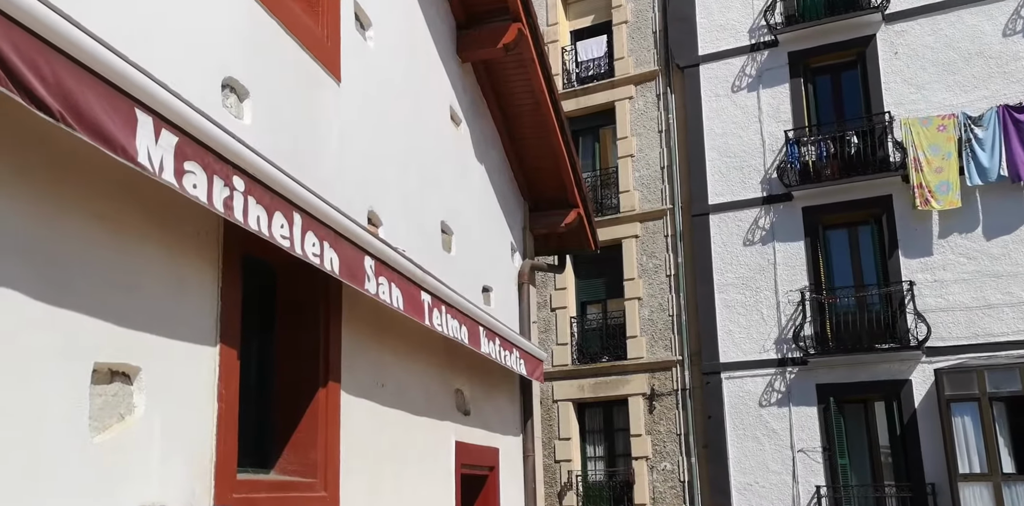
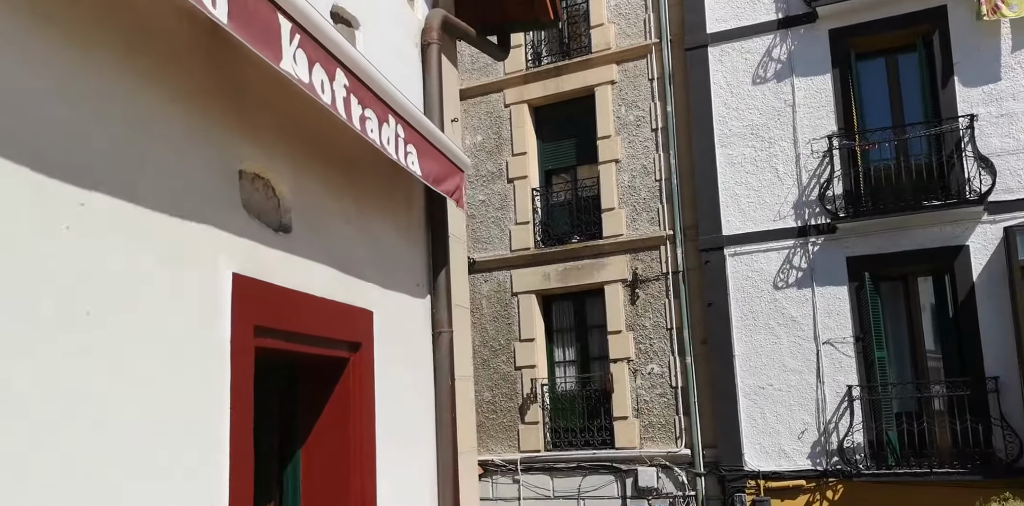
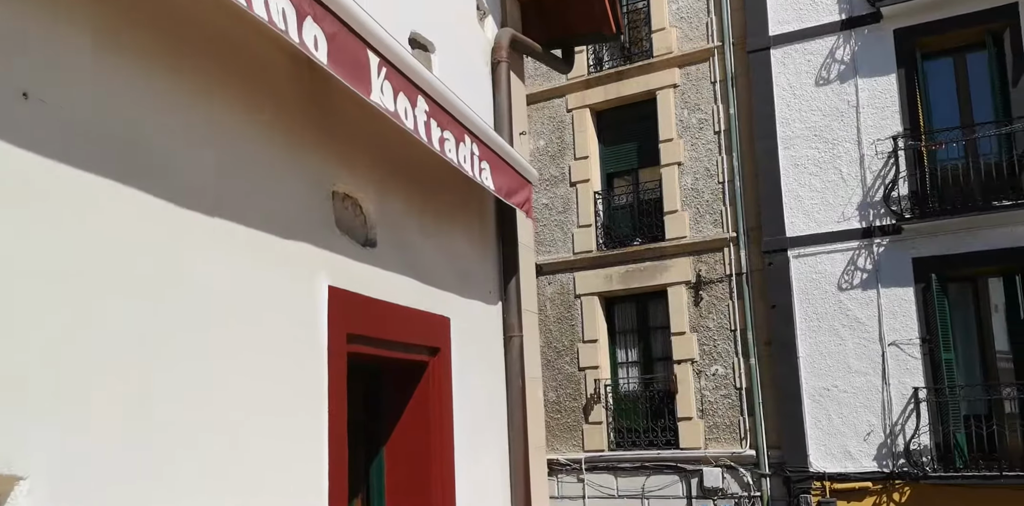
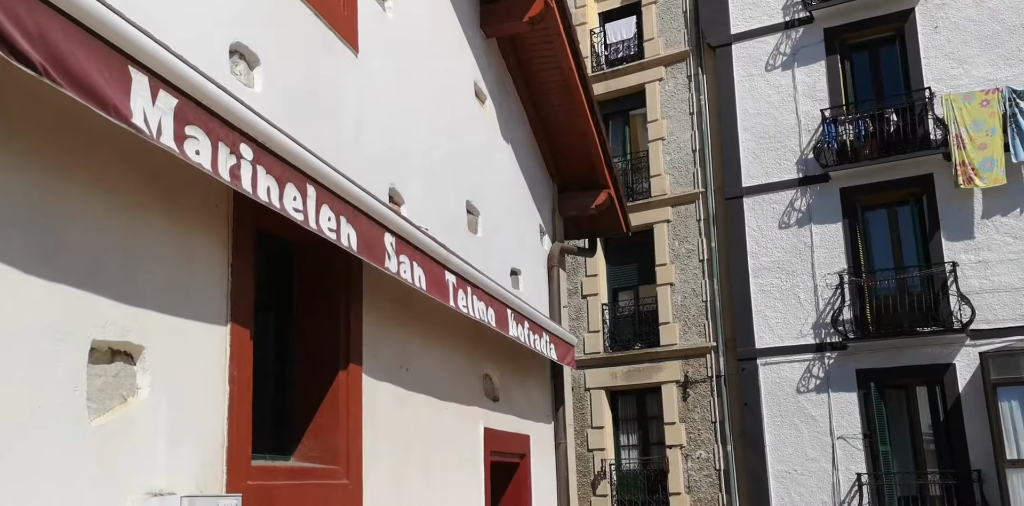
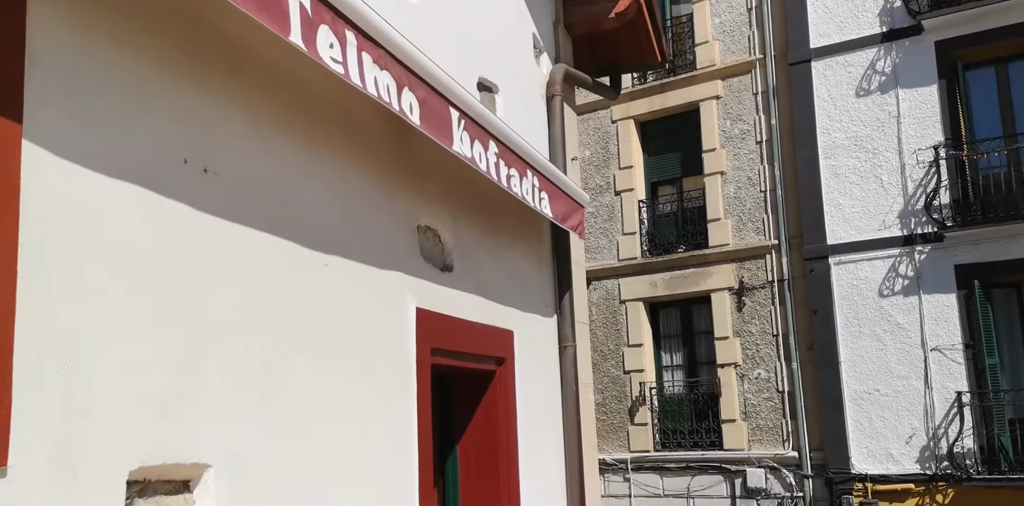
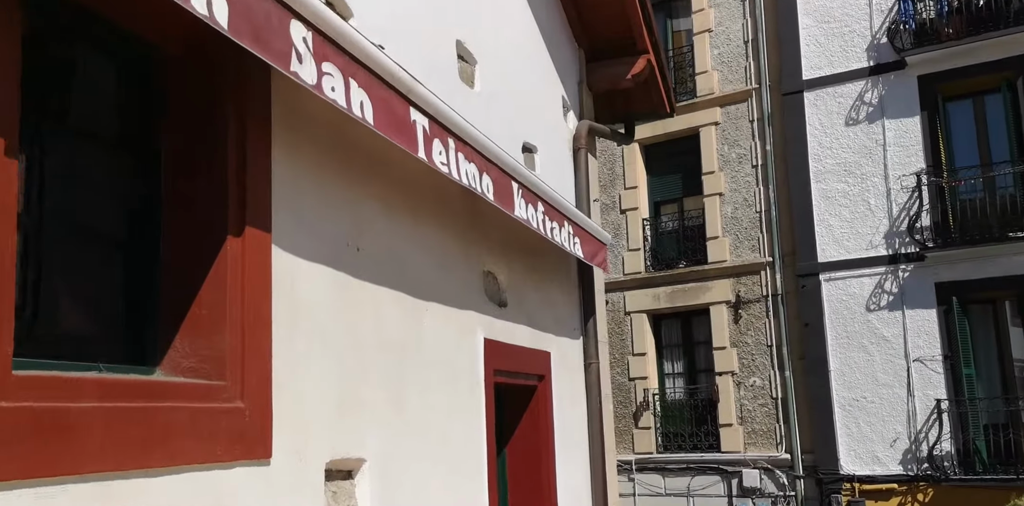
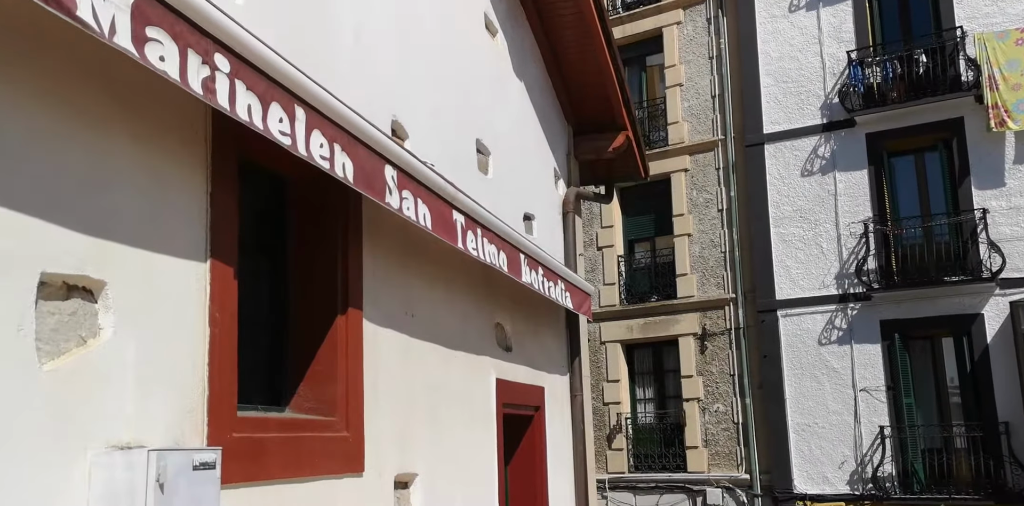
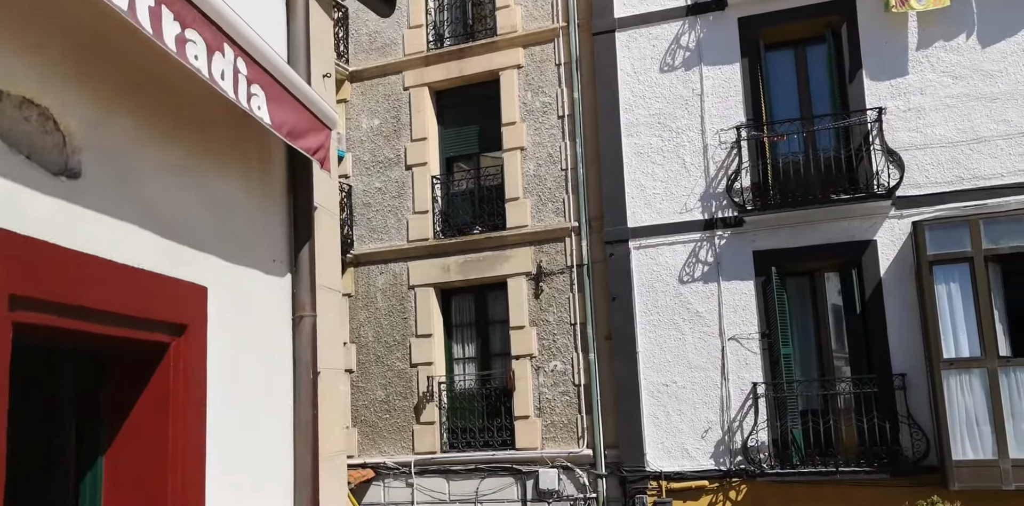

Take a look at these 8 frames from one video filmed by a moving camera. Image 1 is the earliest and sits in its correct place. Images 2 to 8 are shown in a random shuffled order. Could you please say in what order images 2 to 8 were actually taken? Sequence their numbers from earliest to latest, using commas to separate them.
4, 7, 6, 5, 3, 2, 8
